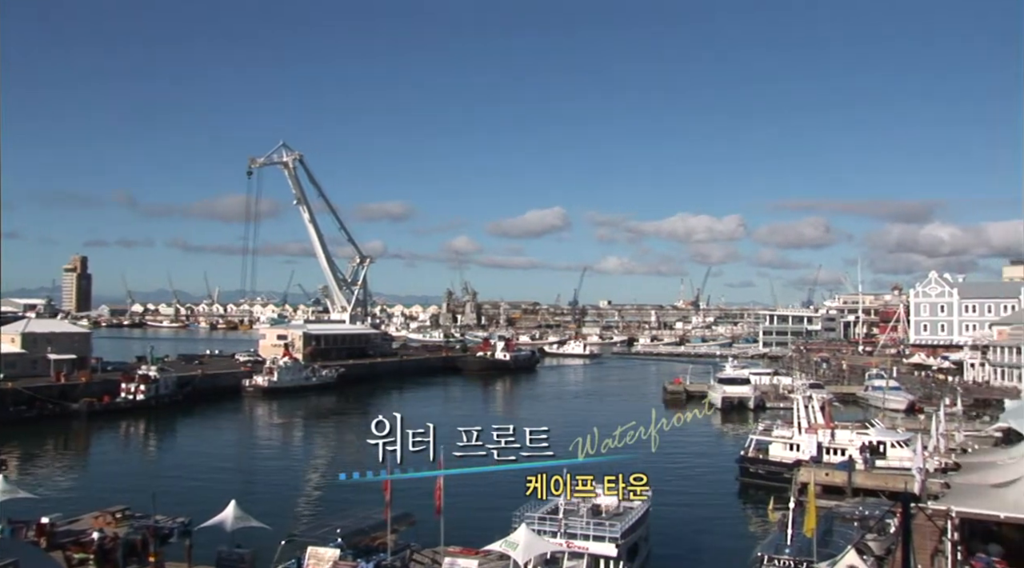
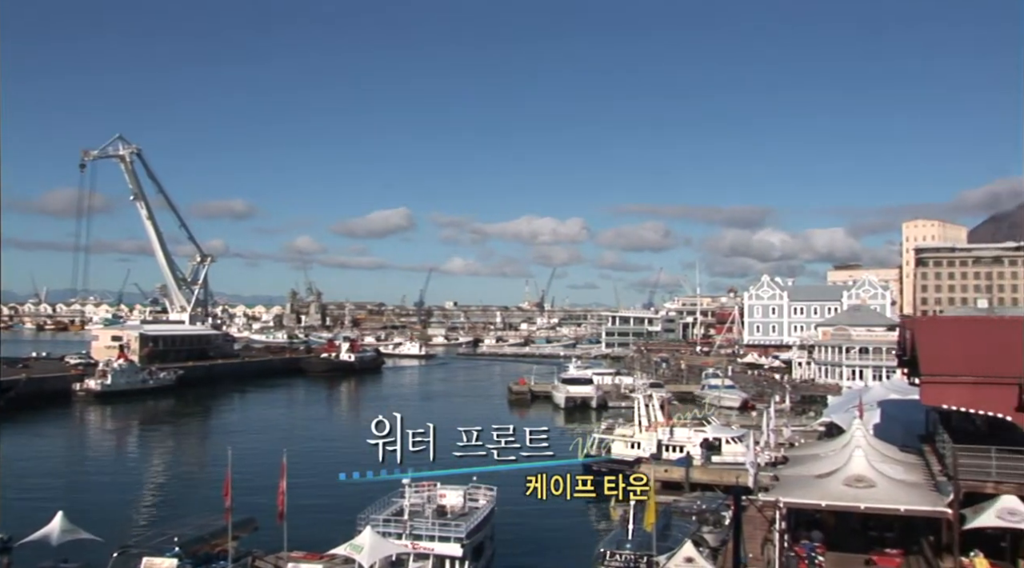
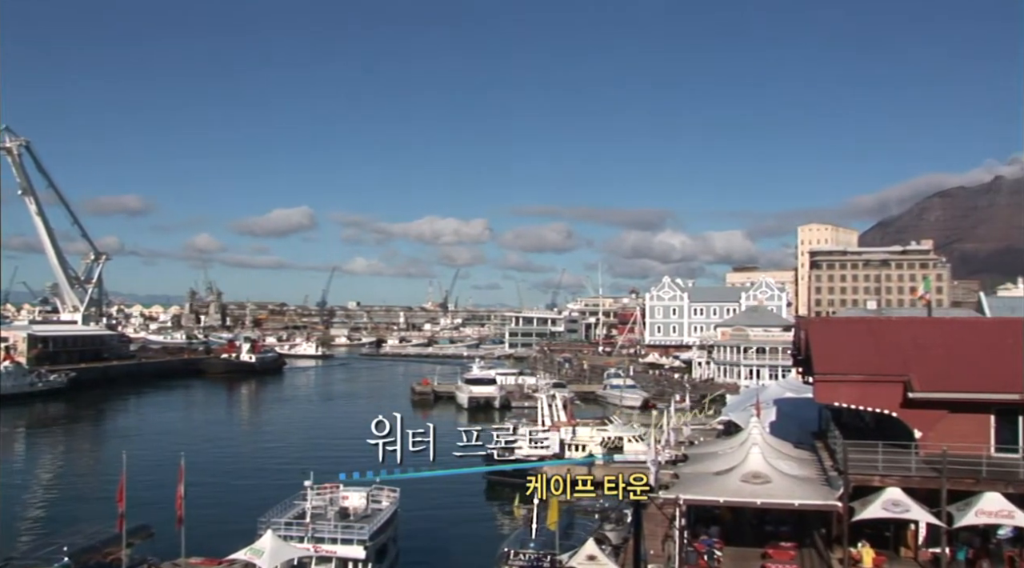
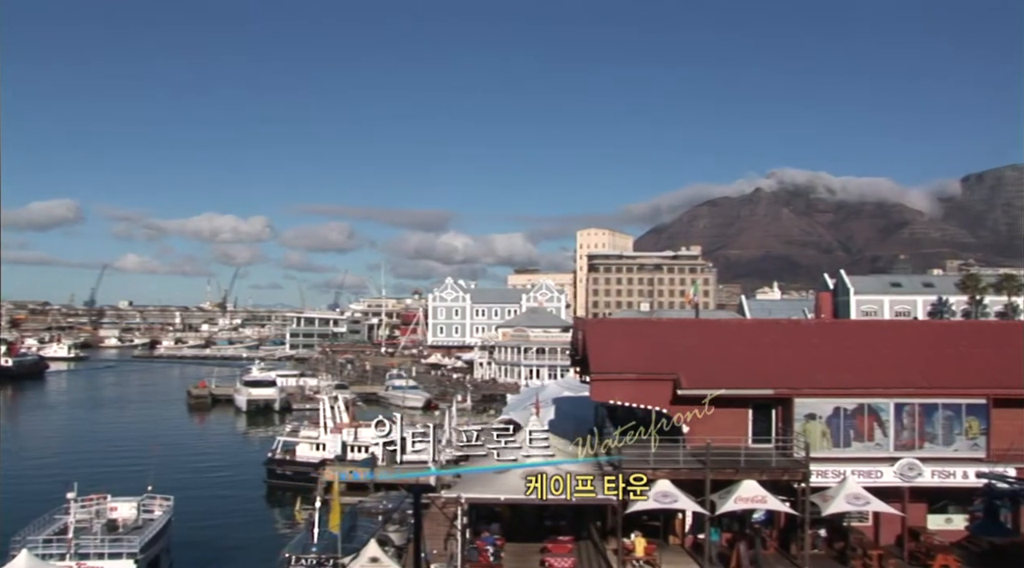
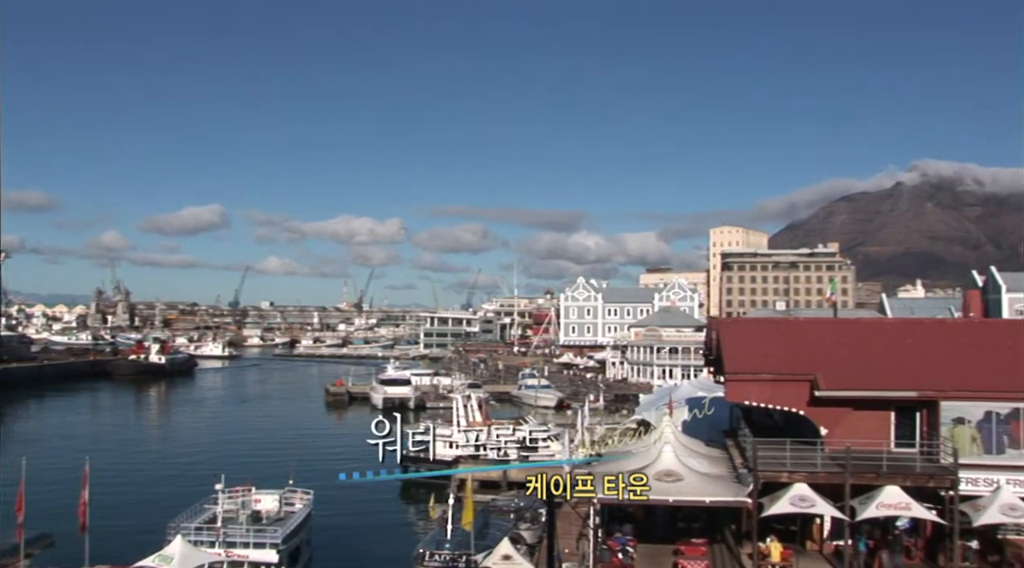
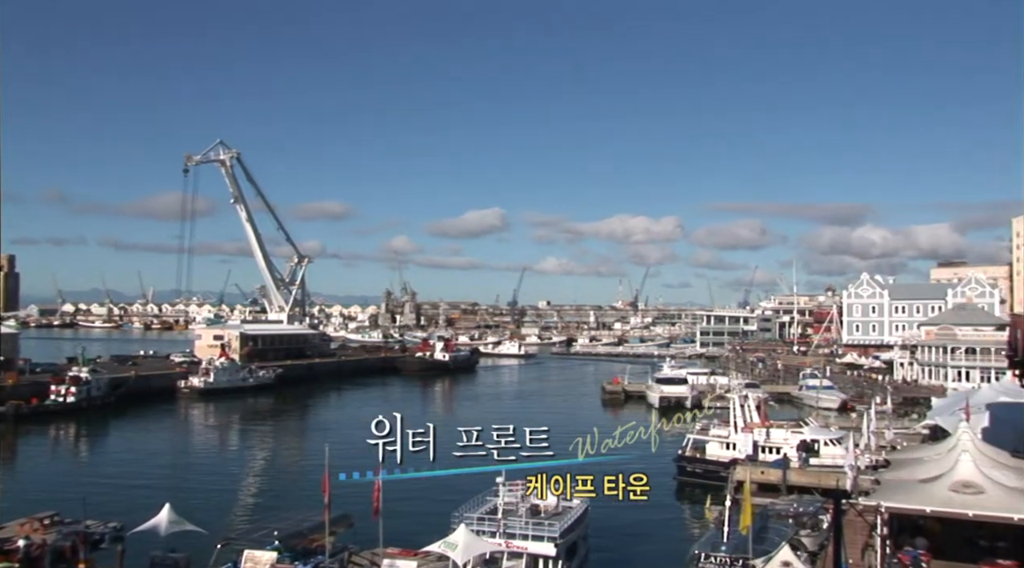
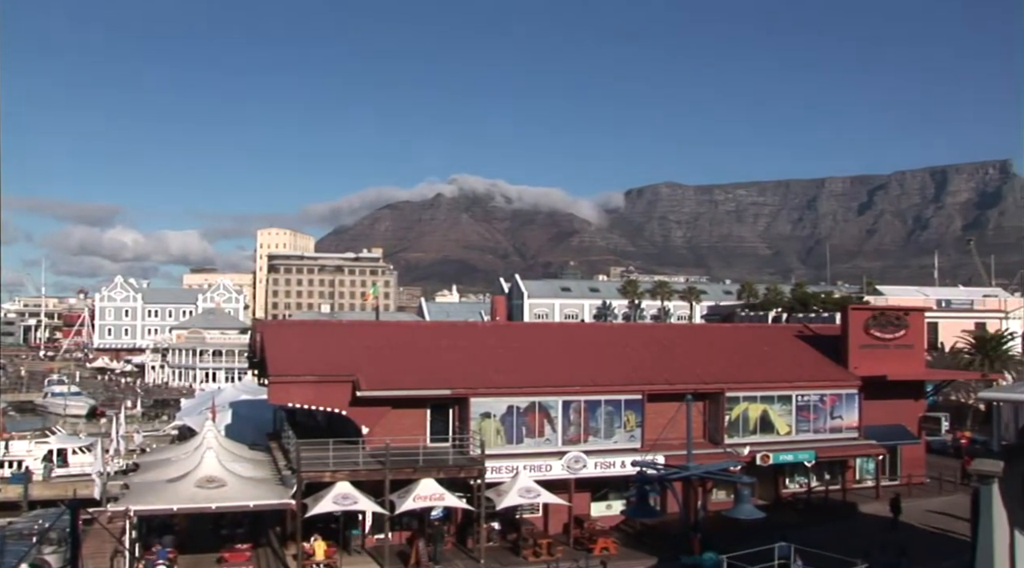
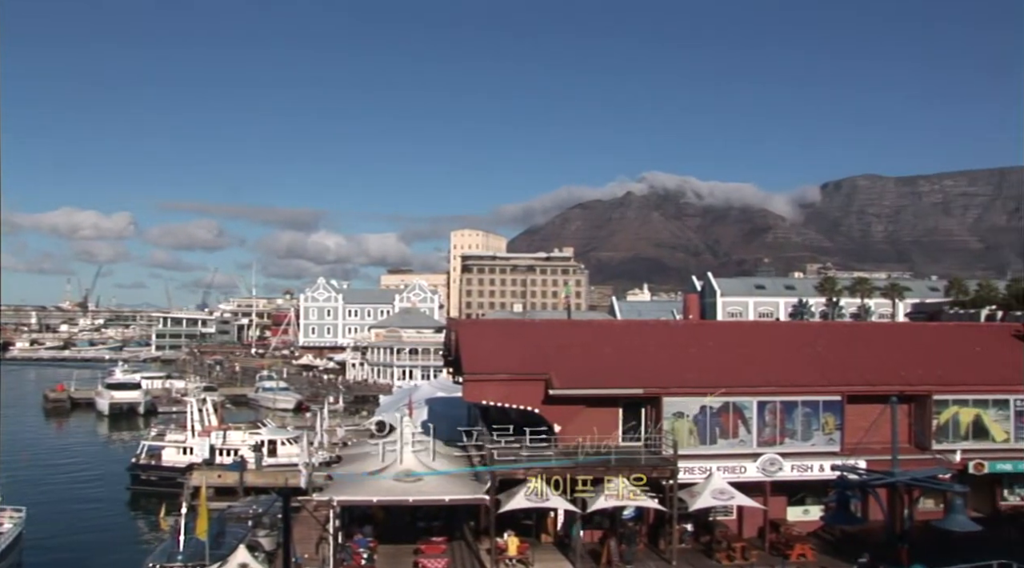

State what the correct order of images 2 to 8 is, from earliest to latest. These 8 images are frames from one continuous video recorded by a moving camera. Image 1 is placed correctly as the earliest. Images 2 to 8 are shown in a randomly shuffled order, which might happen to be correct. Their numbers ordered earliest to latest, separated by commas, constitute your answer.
6, 2, 3, 5, 4, 8, 7
